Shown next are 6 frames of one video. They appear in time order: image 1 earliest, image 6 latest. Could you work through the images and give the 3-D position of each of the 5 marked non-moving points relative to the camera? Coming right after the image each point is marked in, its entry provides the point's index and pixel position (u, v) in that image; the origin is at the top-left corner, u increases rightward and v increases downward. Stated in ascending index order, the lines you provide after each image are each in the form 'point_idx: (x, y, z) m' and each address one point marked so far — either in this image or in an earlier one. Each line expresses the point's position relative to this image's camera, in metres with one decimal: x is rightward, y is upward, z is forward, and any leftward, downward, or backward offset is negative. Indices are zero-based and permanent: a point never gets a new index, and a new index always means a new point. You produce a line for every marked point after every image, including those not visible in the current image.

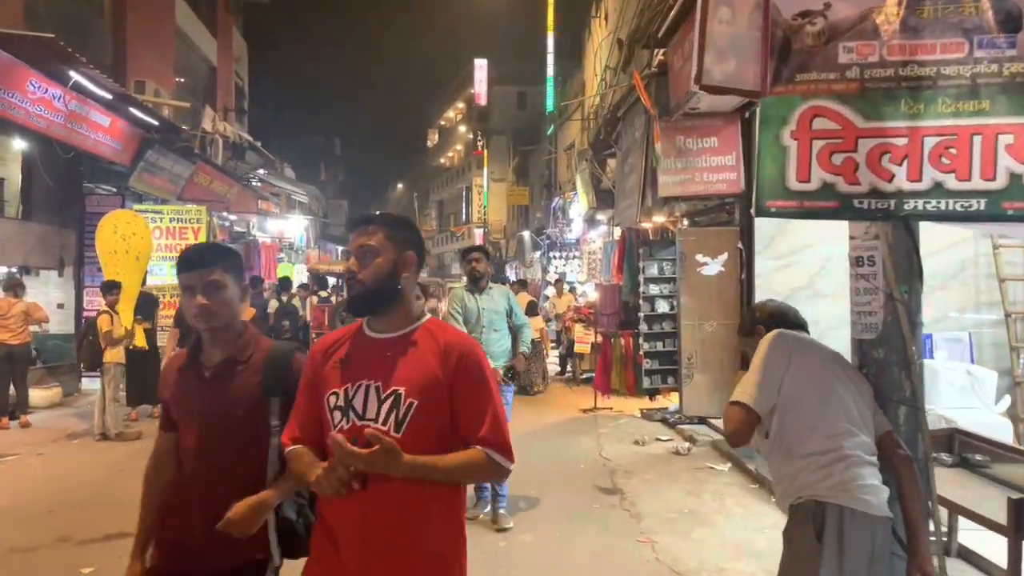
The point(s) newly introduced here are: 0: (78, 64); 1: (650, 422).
0: (-5.2, +2.7, +9.3) m
1: (+1.7, -1.7, +9.6) m
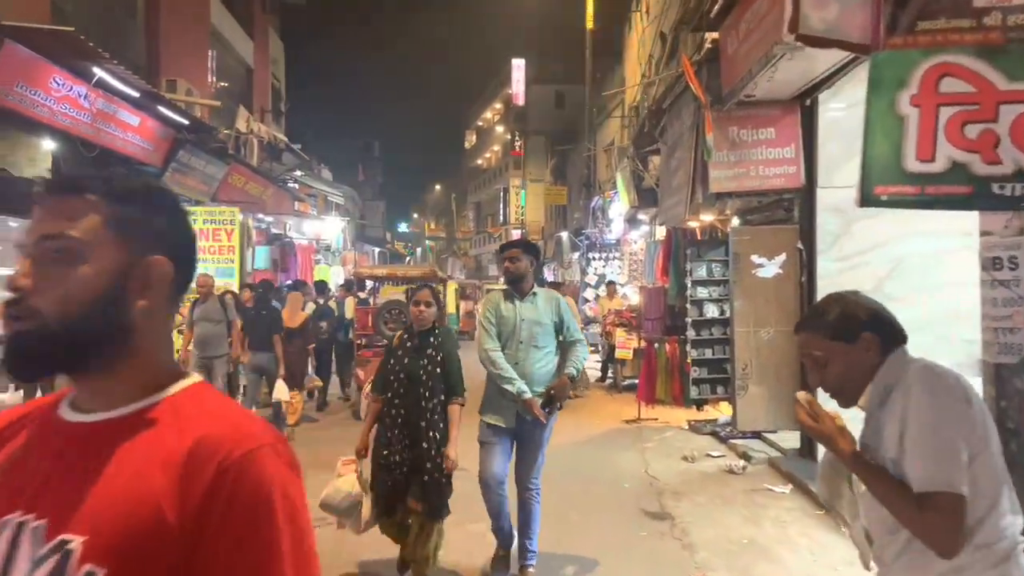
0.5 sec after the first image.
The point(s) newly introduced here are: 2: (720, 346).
0: (-4.8, +2.7, +9.0) m
1: (+2.2, -1.7, +8.9) m
2: (+2.5, -0.7, +9.4) m
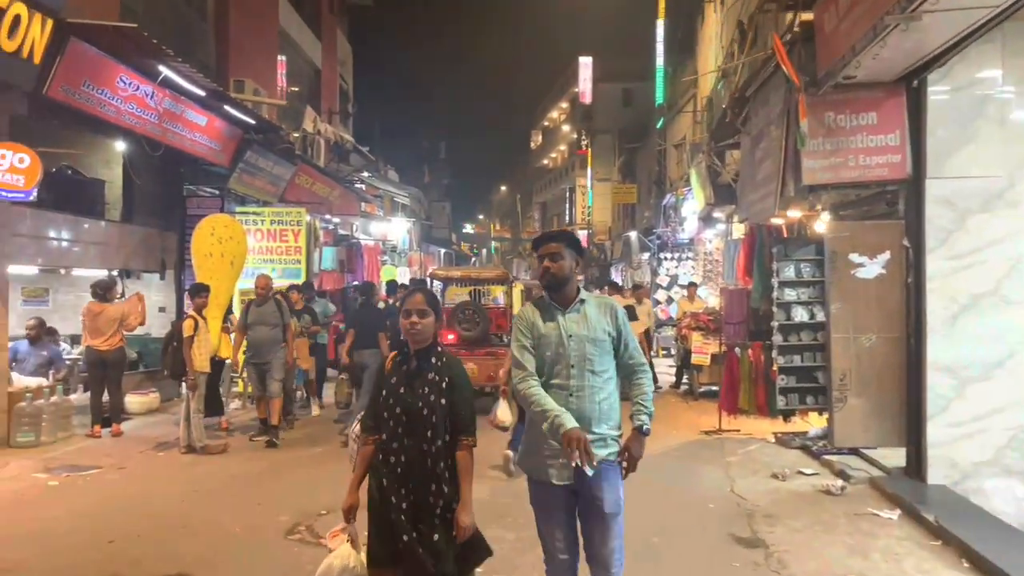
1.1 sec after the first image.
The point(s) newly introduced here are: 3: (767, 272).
0: (-4.0, +2.6, +8.8) m
1: (+3.0, -1.7, +8.2) m
2: (+3.3, -0.7, +8.7) m
3: (+3.0, +0.2, +9.0) m
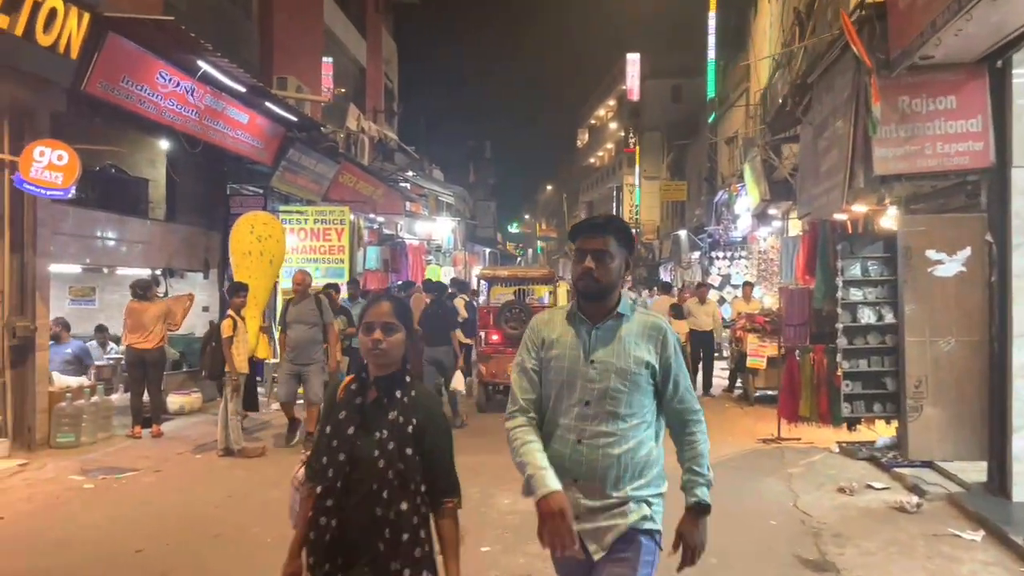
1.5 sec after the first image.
0: (-3.4, +2.7, +8.7) m
1: (+3.4, -1.7, +7.7) m
2: (+3.8, -0.7, +8.1) m
3: (+3.5, +0.2, +8.4) m
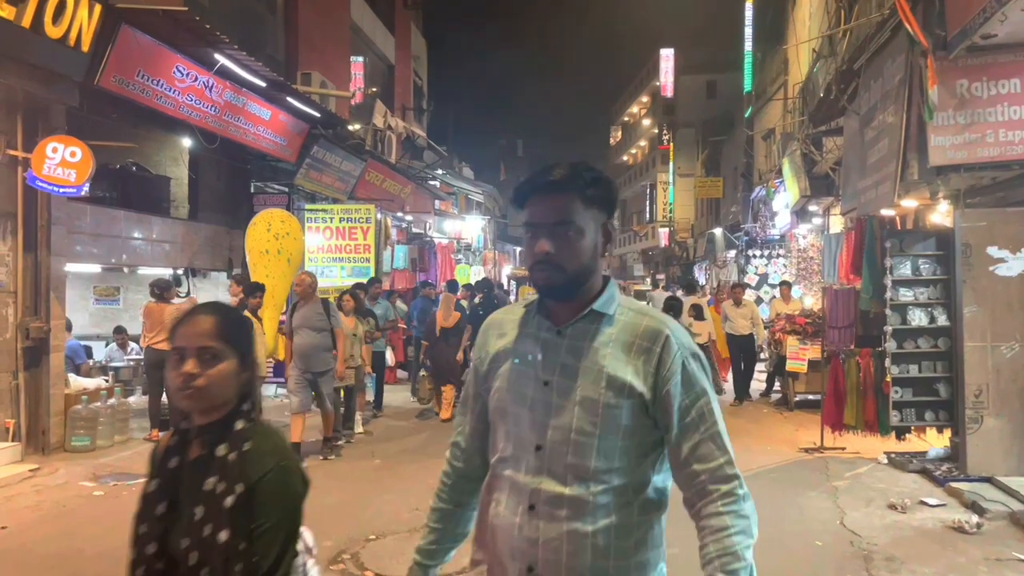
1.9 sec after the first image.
0: (-3.2, +2.7, +8.5) m
1: (+3.6, -1.7, +7.1) m
2: (+4.1, -0.7, +7.6) m
3: (+3.7, +0.2, +7.9) m
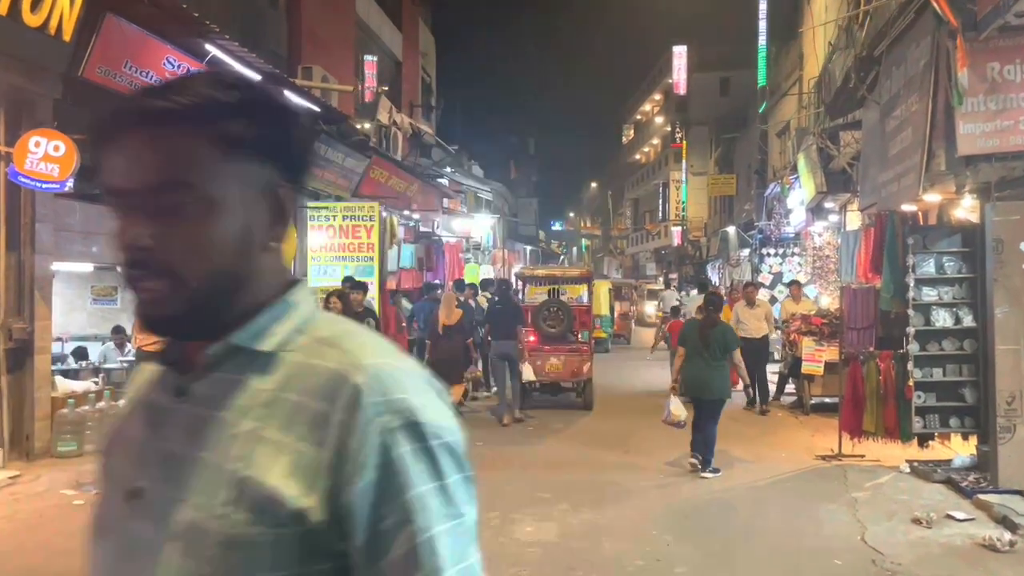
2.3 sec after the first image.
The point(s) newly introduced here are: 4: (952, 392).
0: (-3.1, +2.7, +8.2) m
1: (+3.6, -1.7, +6.7) m
2: (+4.1, -0.7, +7.1) m
3: (+3.7, +0.2, +7.4) m
4: (+4.1, -1.0, +7.1) m
